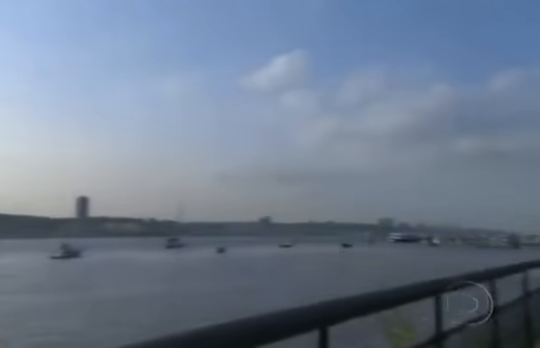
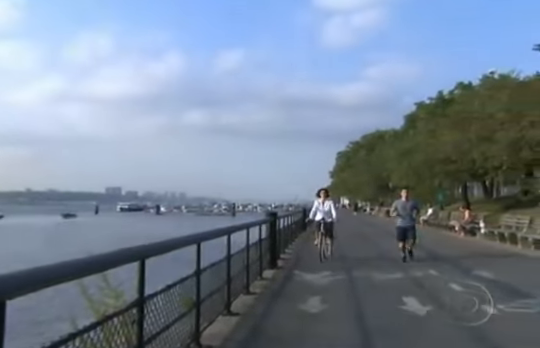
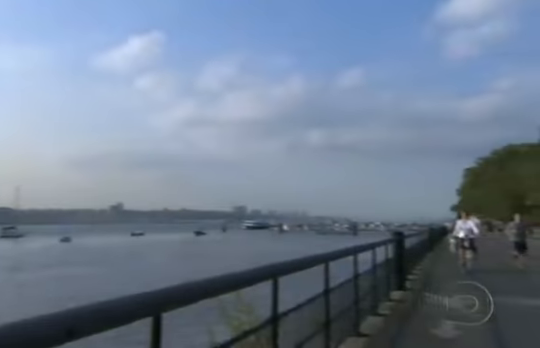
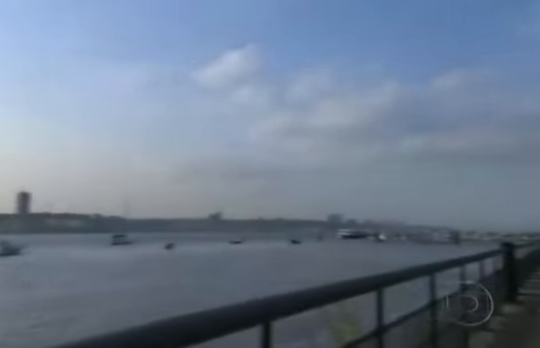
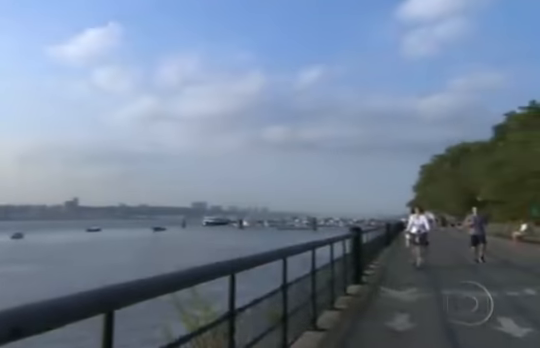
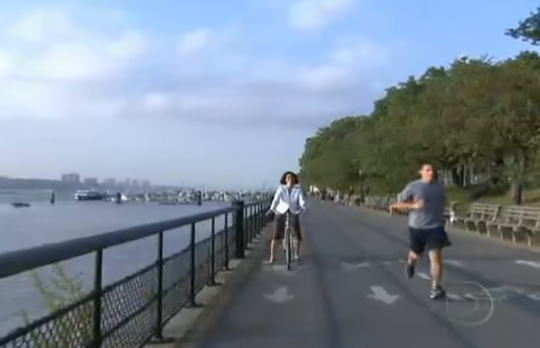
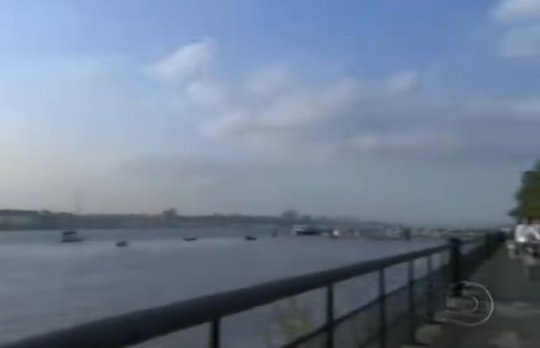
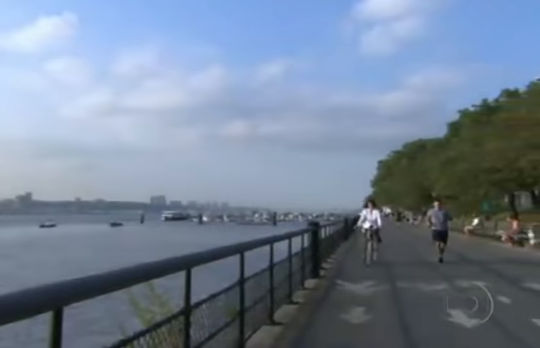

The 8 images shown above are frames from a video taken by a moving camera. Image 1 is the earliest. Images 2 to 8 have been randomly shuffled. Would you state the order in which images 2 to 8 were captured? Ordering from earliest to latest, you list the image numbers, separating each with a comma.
4, 7, 3, 5, 8, 2, 6
